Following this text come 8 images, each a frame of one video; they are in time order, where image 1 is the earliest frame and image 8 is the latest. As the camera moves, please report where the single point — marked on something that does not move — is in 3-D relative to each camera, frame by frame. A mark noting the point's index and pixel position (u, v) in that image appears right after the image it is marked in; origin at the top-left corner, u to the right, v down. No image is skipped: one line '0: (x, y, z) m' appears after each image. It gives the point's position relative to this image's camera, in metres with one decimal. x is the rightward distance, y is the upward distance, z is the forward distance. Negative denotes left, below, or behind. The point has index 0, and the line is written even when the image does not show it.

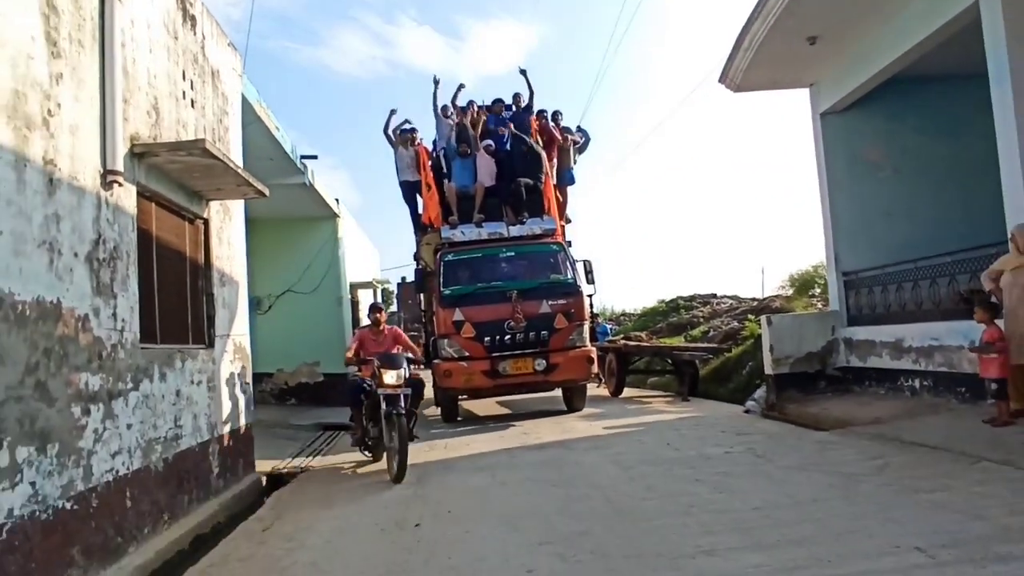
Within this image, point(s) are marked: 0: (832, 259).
0: (+4.4, +0.4, +10.6) m
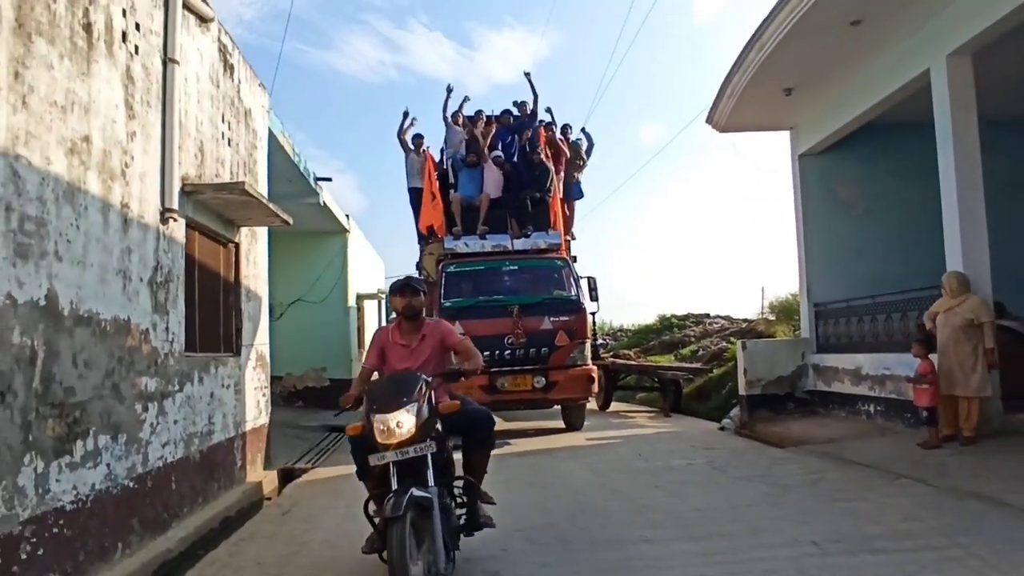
0: (+4.3, 0.0, +11.5) m
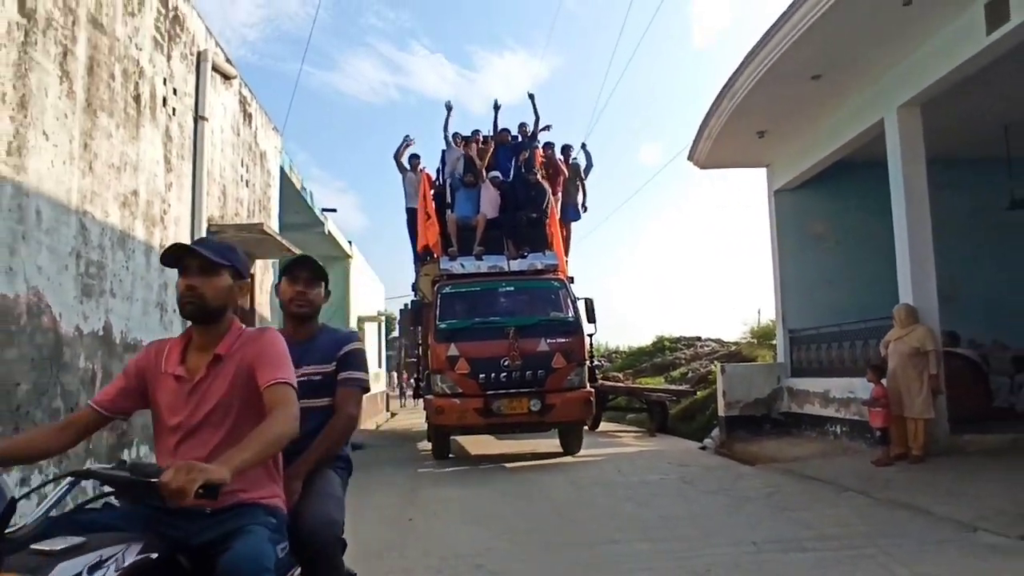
0: (+4.2, -0.4, +12.2) m
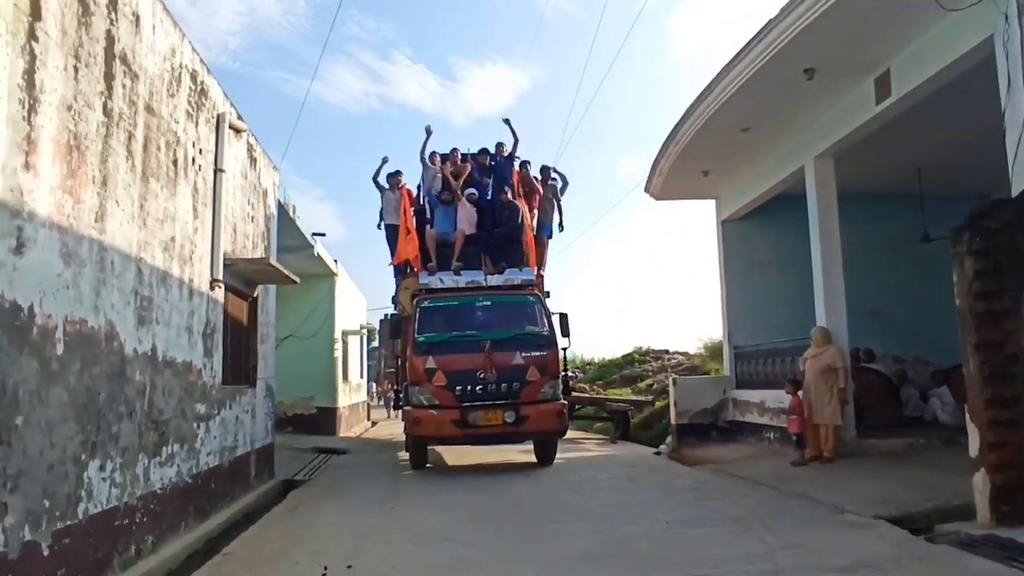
0: (+3.8, -0.8, +13.6) m
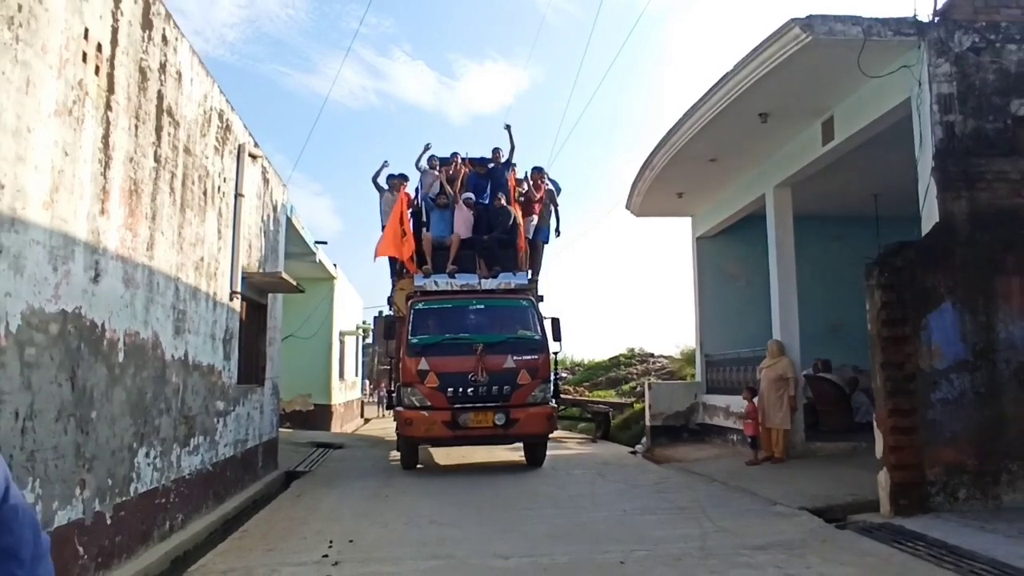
0: (+3.5, -1.0, +14.6) m
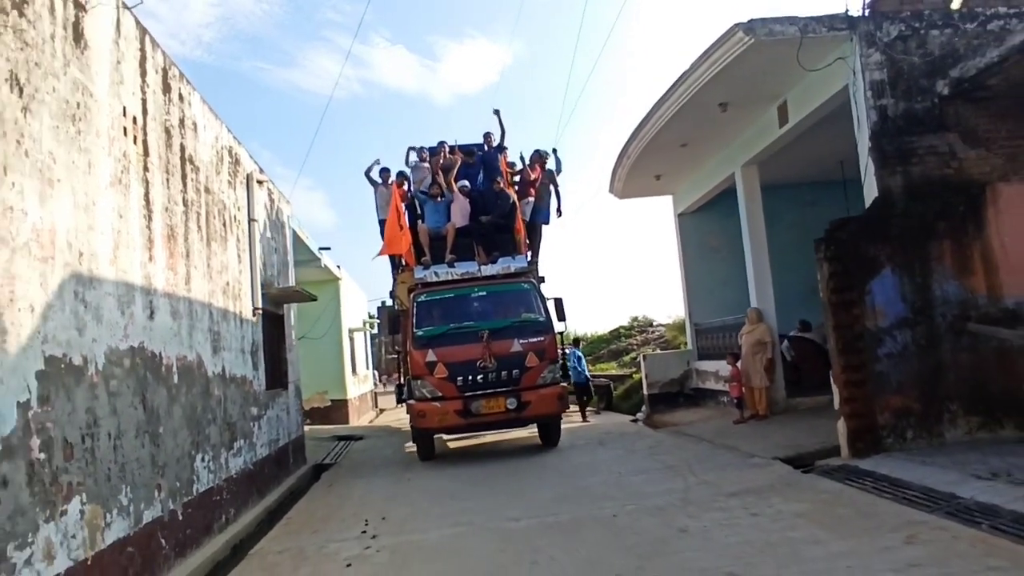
0: (+3.5, -0.5, +15.6) m
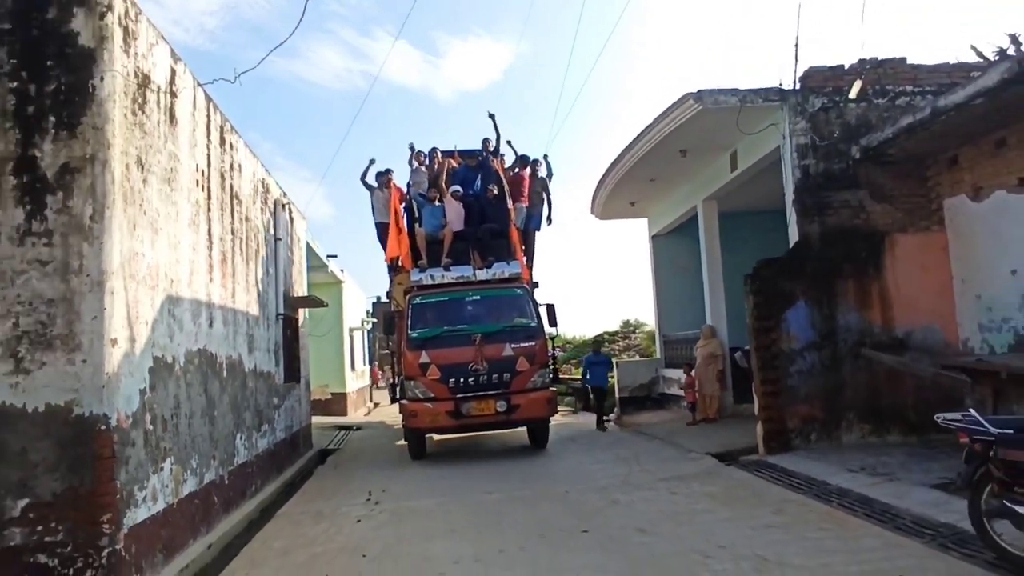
0: (+3.2, -0.8, +17.3) m
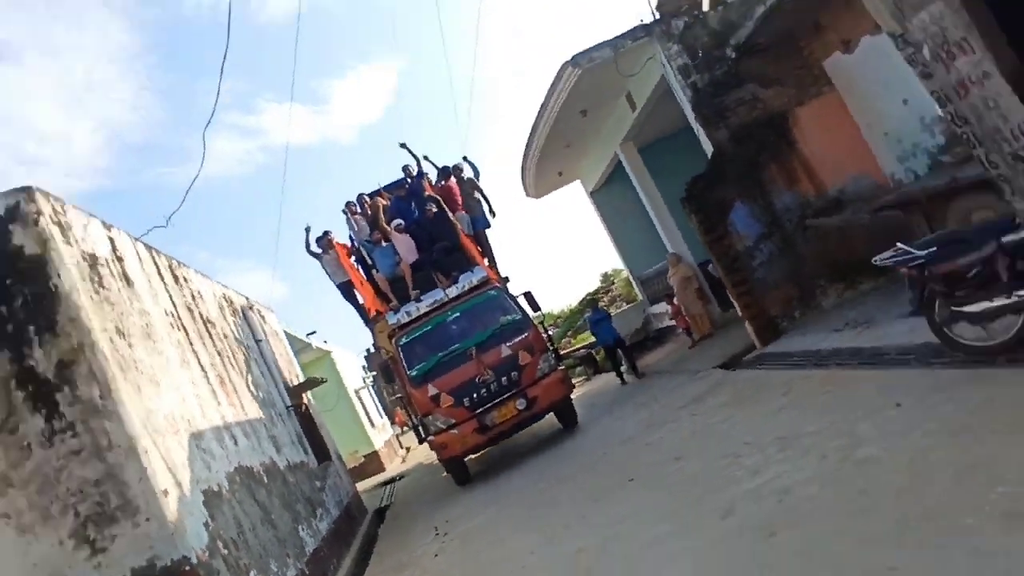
0: (+2.7, +0.4, +17.9) m
